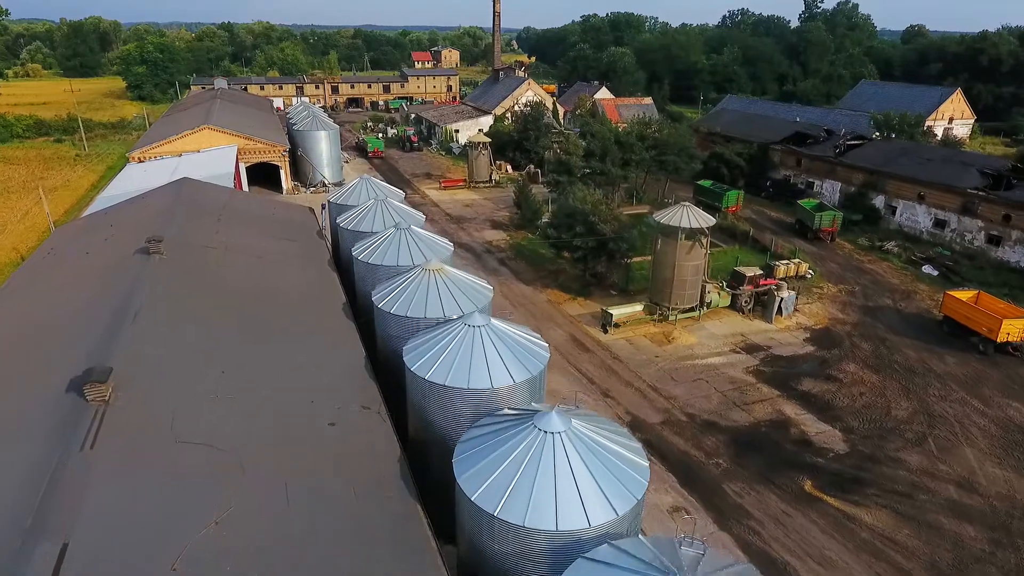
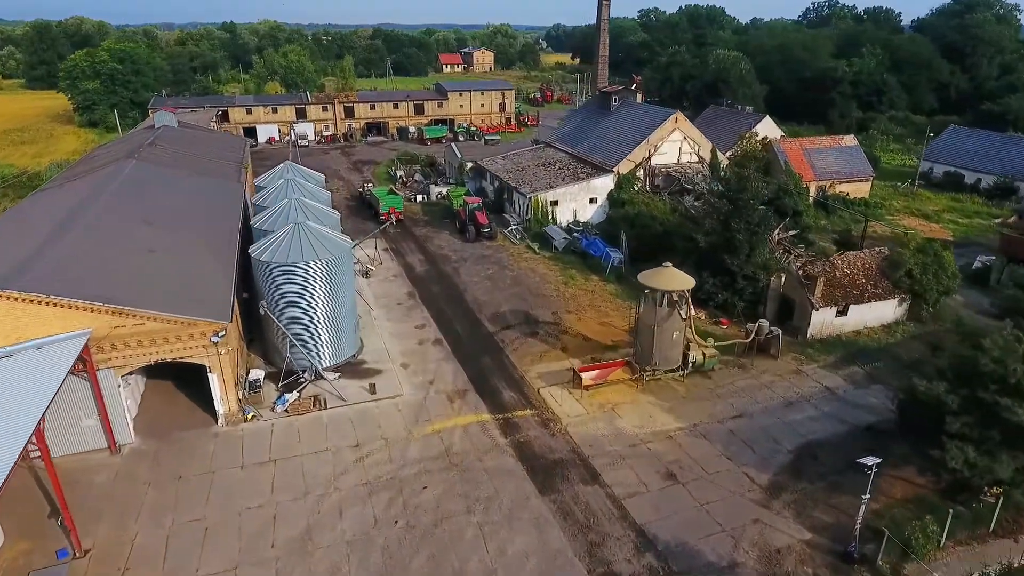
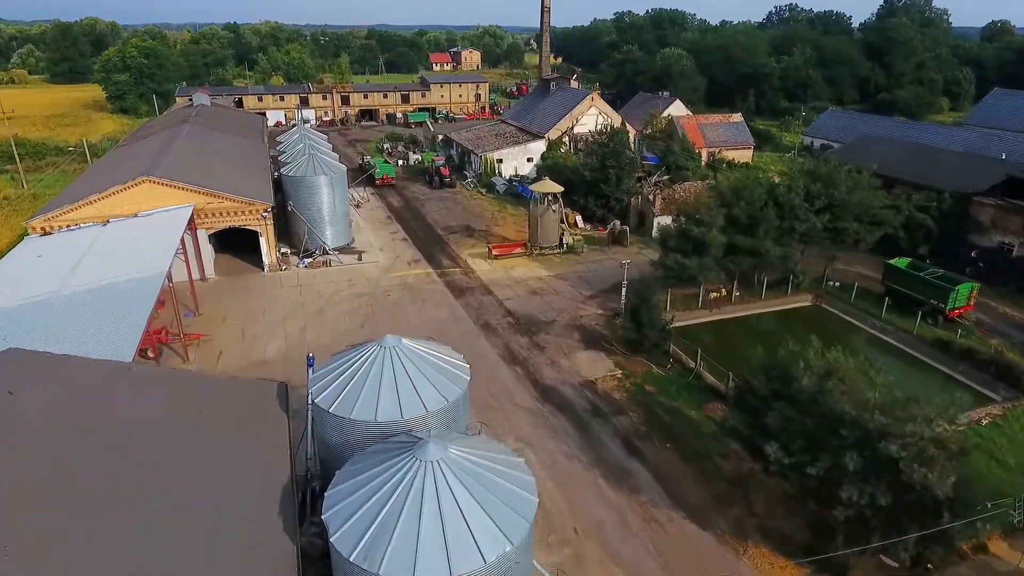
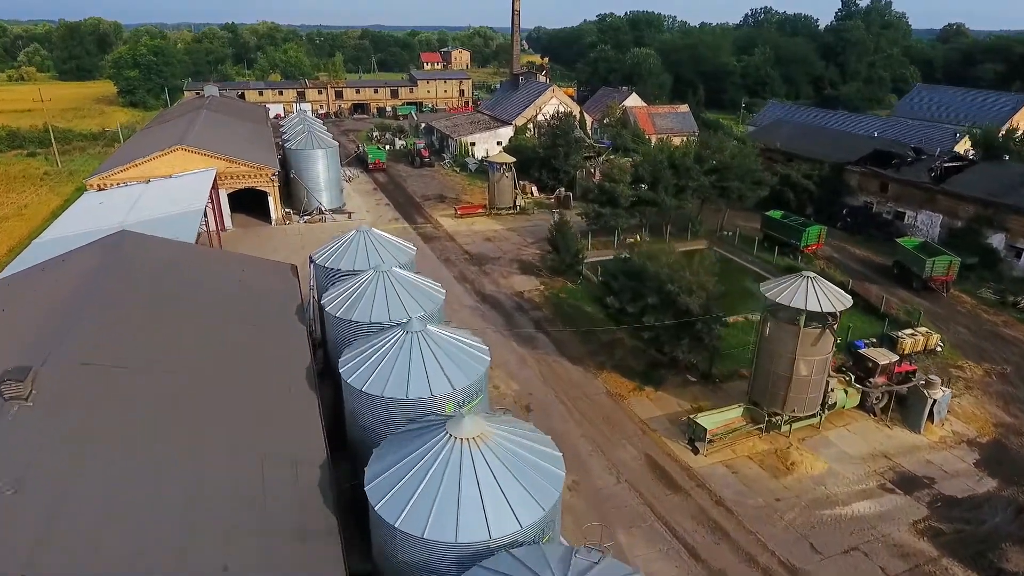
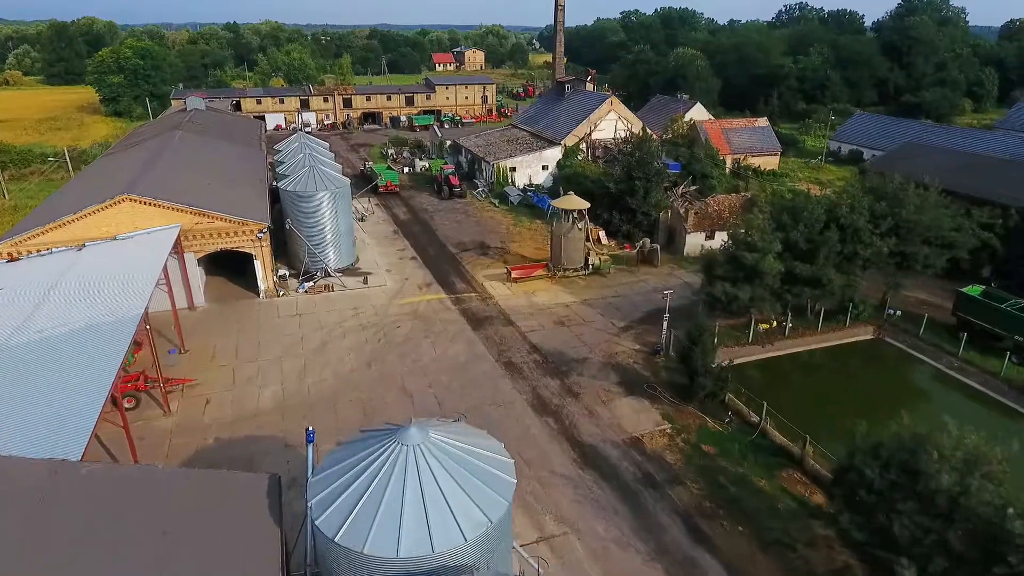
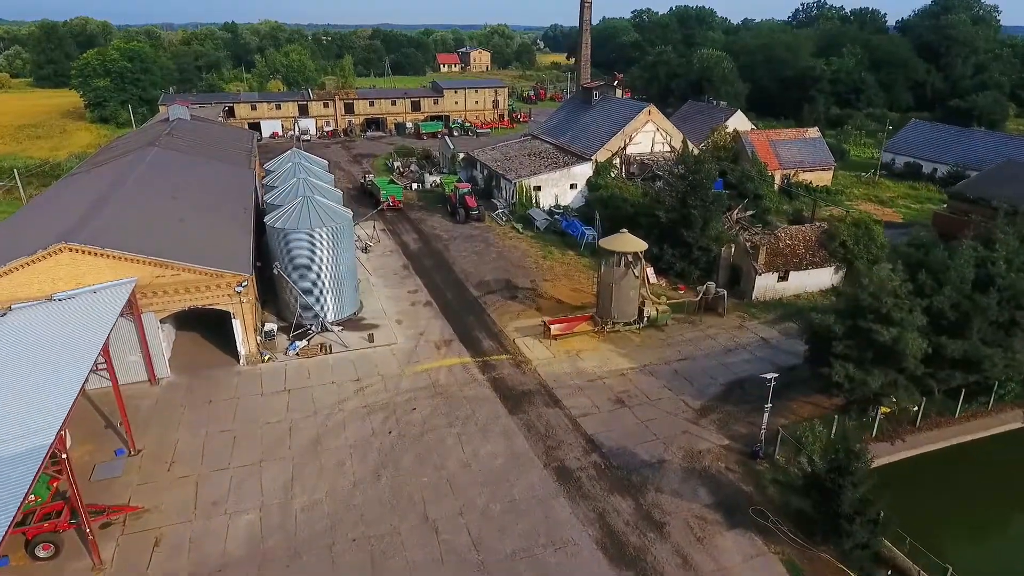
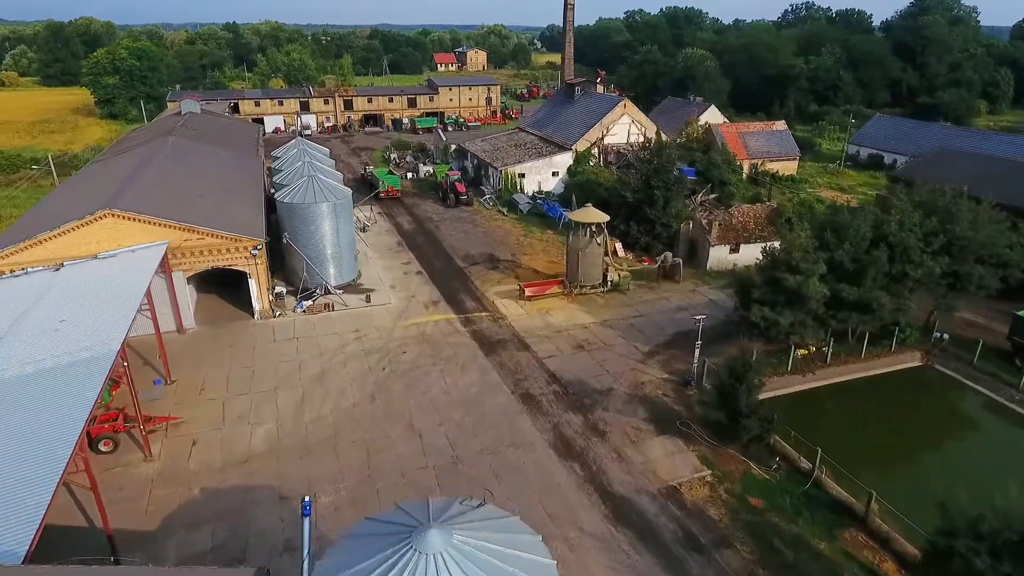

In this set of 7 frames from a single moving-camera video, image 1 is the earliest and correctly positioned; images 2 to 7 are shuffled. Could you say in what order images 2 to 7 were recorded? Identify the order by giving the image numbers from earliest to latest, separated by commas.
4, 3, 5, 7, 6, 2
